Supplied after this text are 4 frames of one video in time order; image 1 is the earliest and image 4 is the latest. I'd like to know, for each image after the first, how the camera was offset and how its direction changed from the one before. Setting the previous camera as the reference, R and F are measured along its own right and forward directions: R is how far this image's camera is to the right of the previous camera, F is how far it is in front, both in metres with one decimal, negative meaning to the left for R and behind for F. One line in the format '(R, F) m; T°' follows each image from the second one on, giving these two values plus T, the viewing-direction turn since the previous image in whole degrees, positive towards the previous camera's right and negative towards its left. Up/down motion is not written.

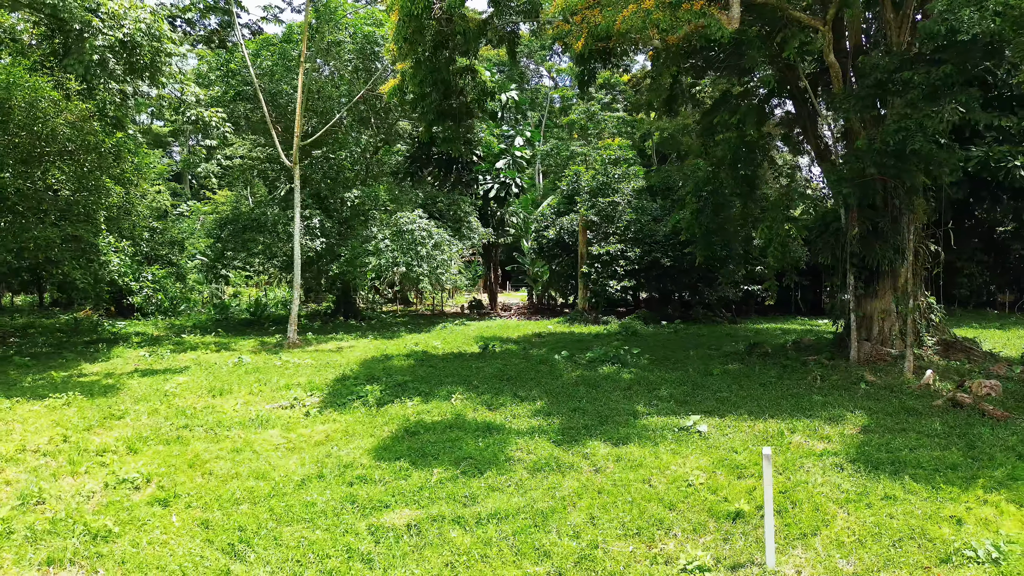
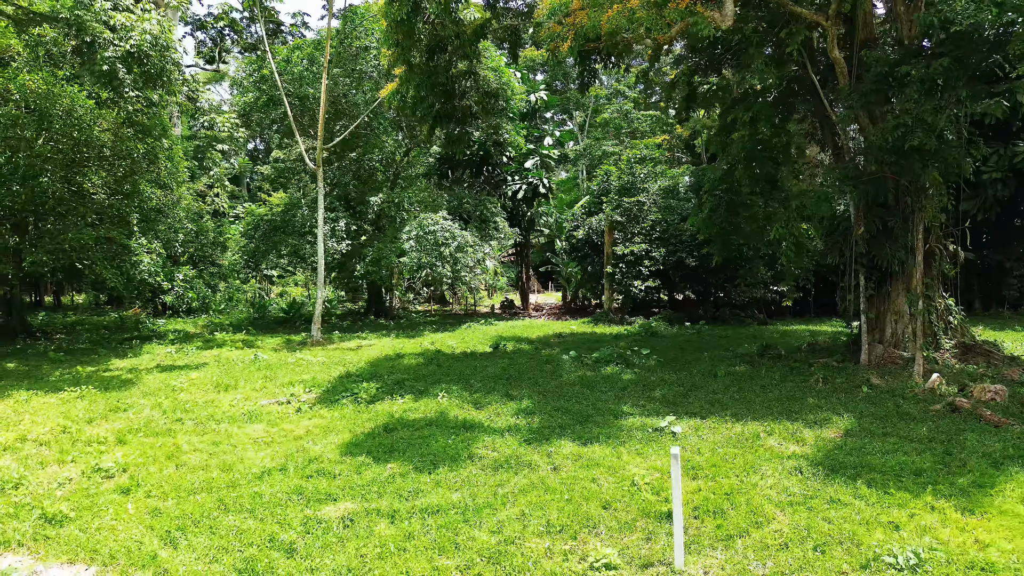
(+0.6, 0.0) m; -4°
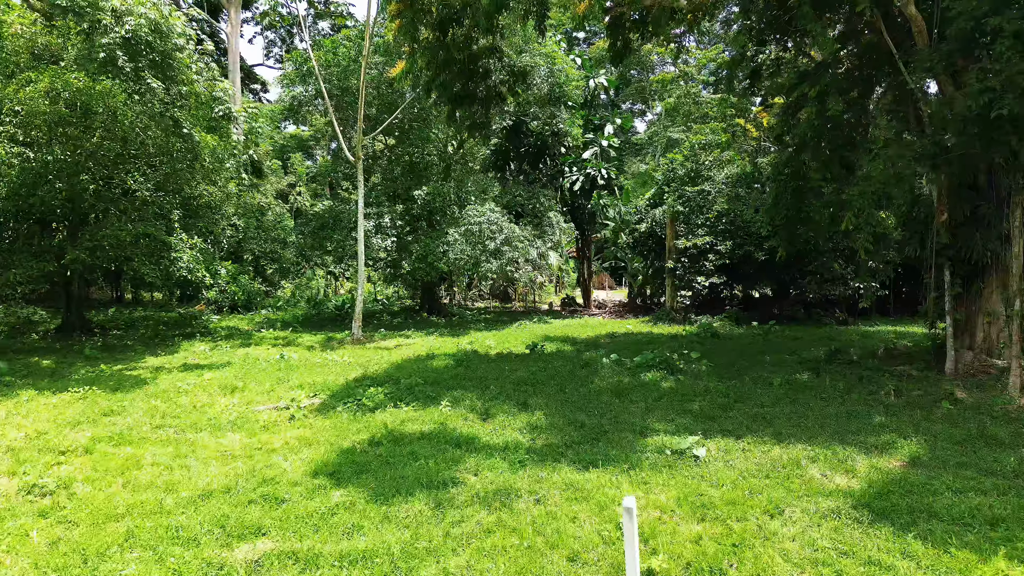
(+0.5, +0.7) m; -6°
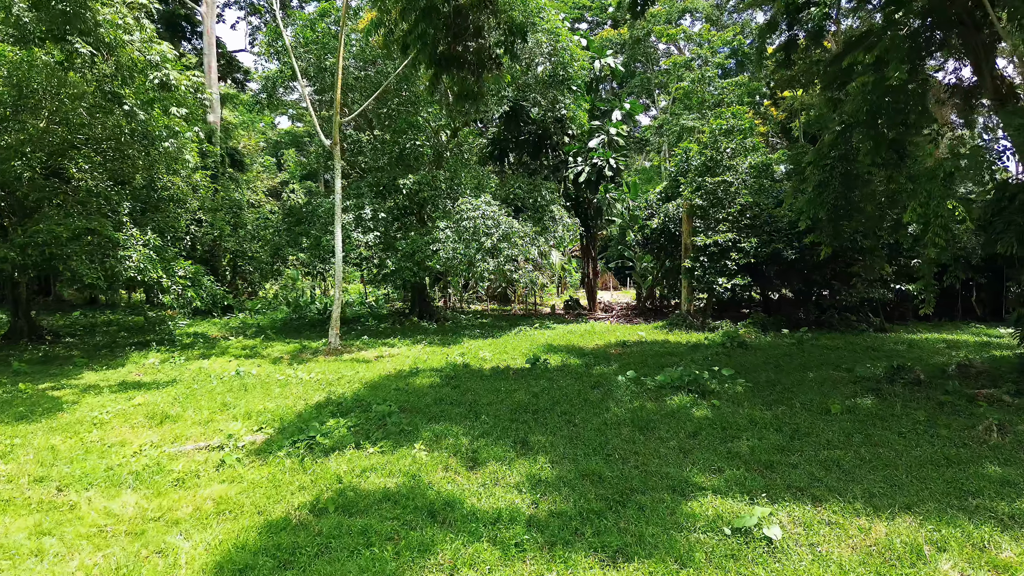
(0.0, +1.3) m; 0°
